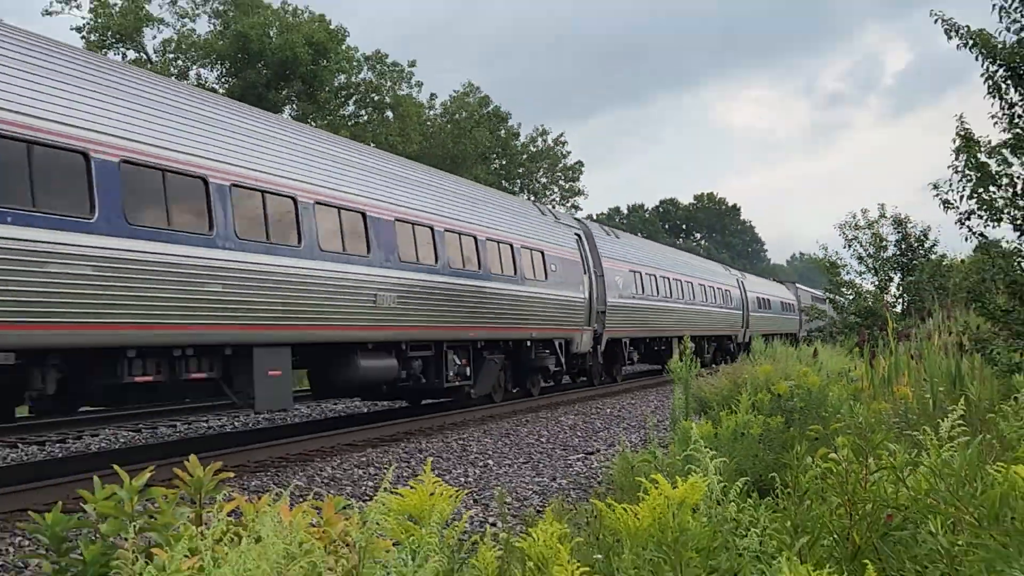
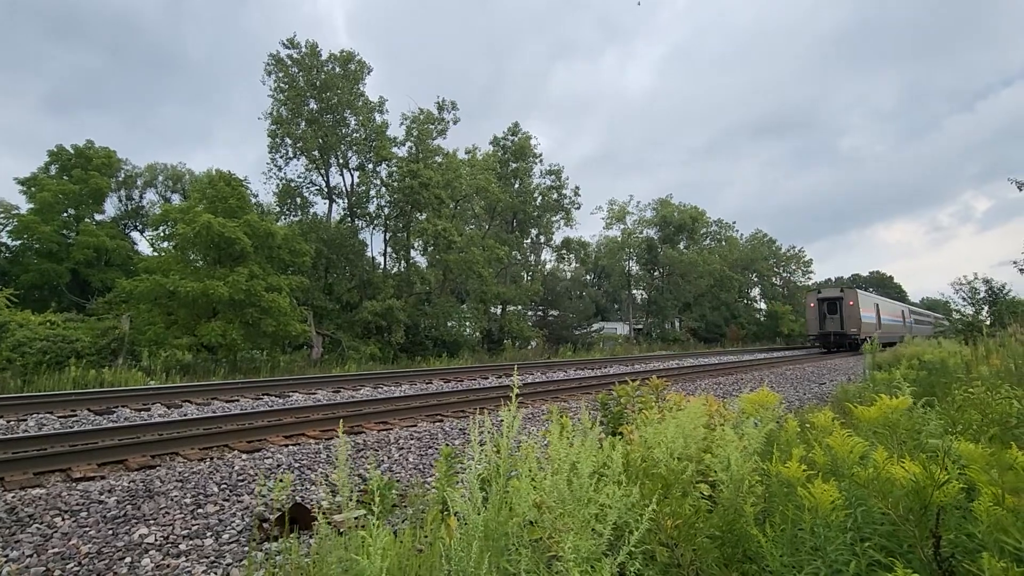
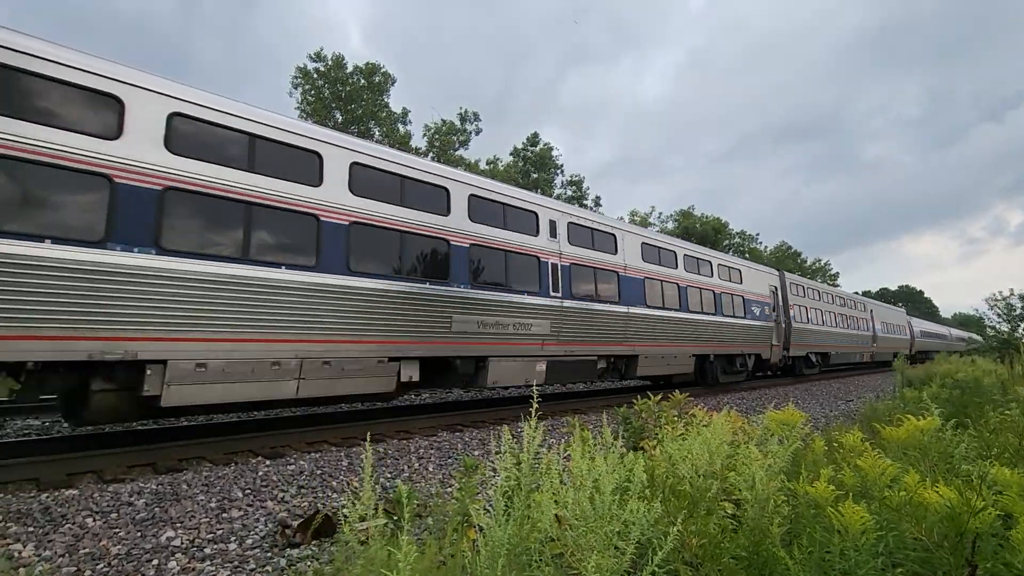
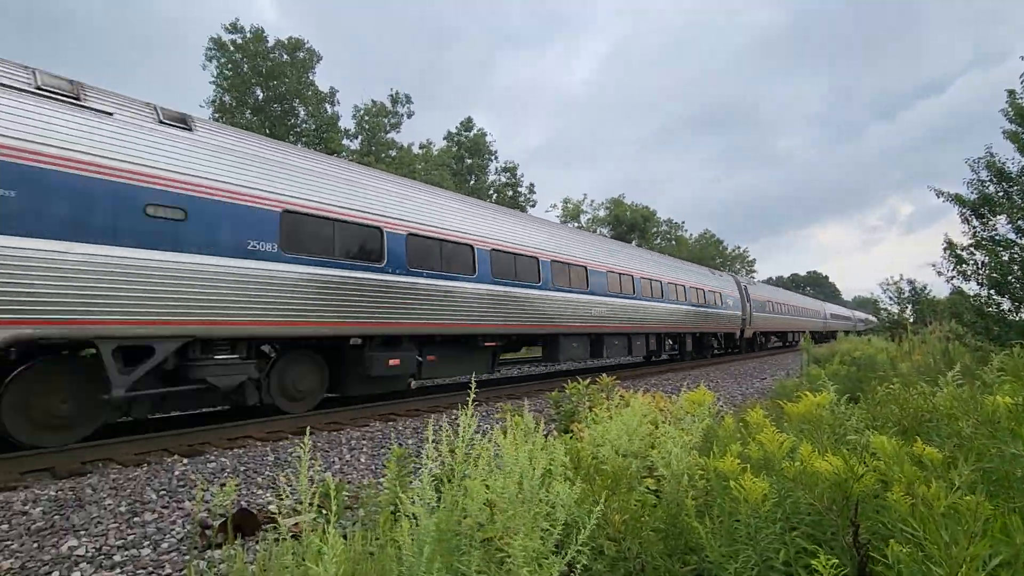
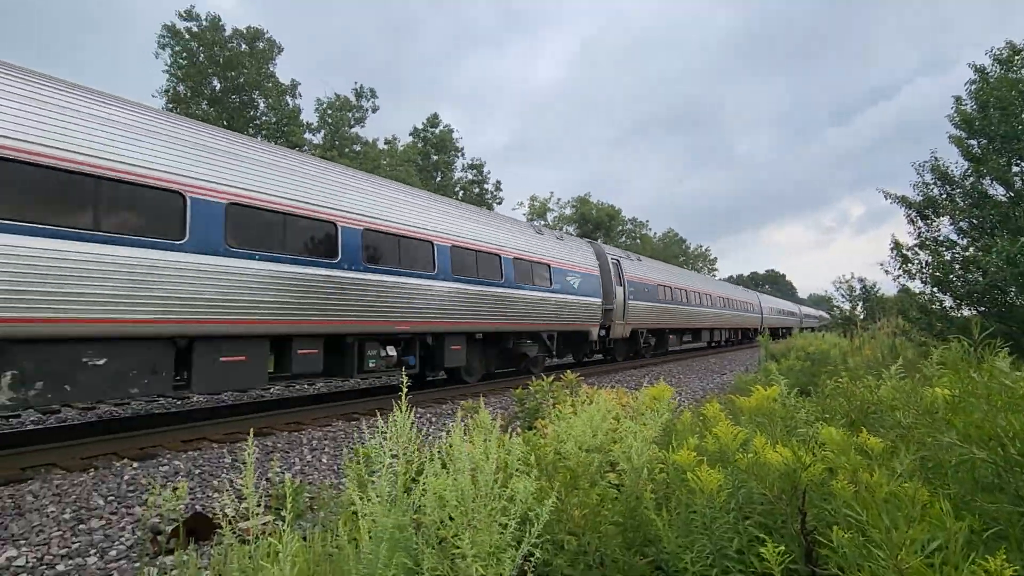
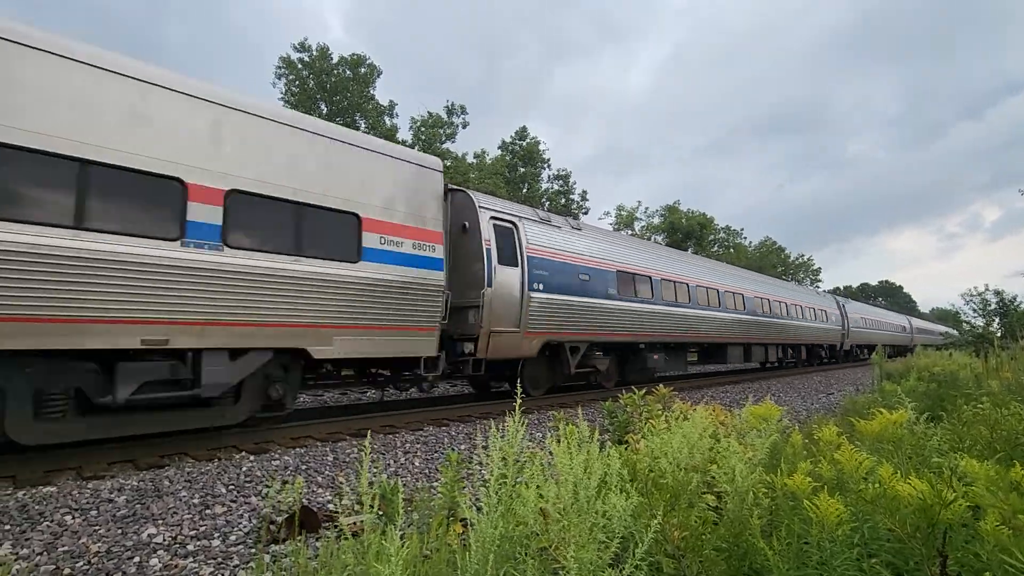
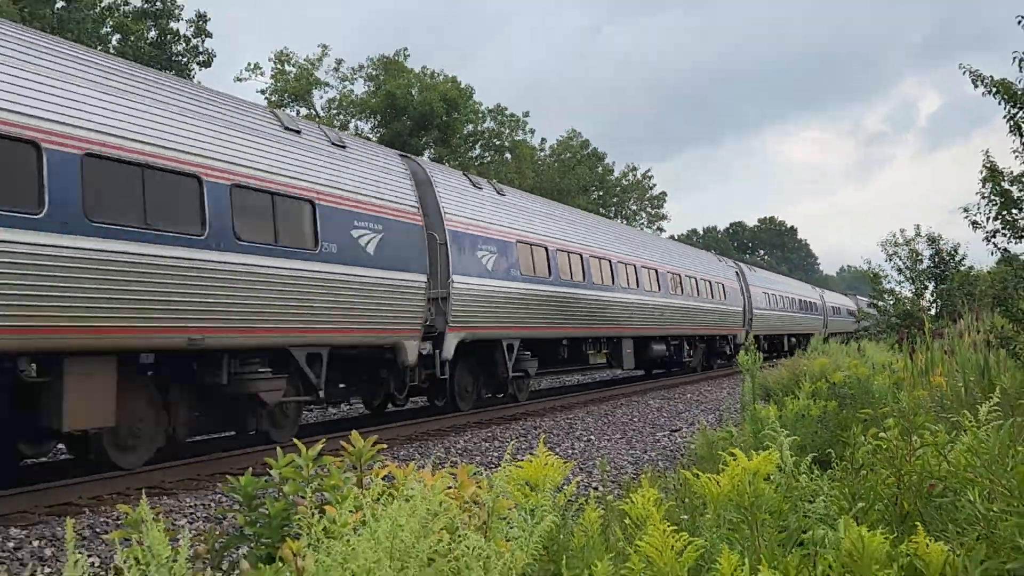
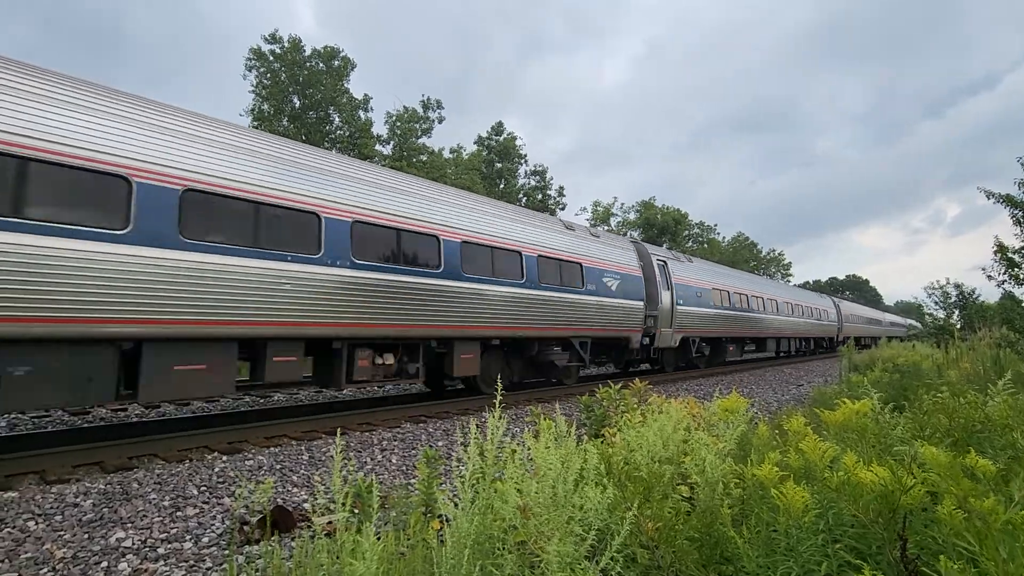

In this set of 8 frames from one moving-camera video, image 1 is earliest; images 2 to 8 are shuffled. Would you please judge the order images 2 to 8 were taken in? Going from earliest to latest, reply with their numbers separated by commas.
7, 5, 4, 8, 6, 3, 2
